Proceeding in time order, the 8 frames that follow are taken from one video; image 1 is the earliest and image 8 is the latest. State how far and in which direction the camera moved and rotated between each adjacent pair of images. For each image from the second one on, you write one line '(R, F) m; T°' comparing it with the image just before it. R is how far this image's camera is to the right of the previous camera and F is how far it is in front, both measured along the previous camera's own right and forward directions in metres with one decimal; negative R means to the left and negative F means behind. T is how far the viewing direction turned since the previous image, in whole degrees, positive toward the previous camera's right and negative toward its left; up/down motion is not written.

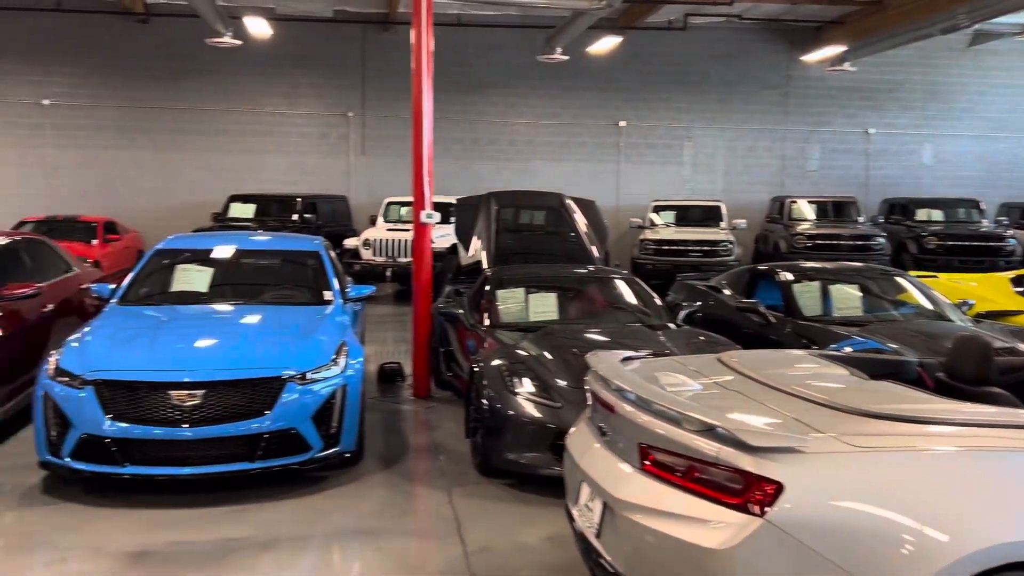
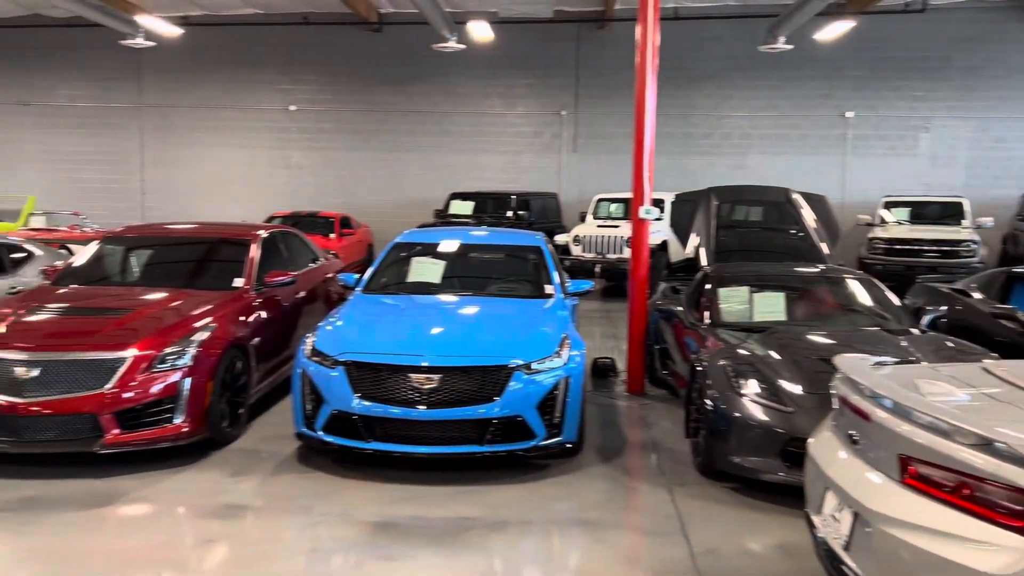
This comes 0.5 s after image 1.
(-0.1, 0.0) m; -14°
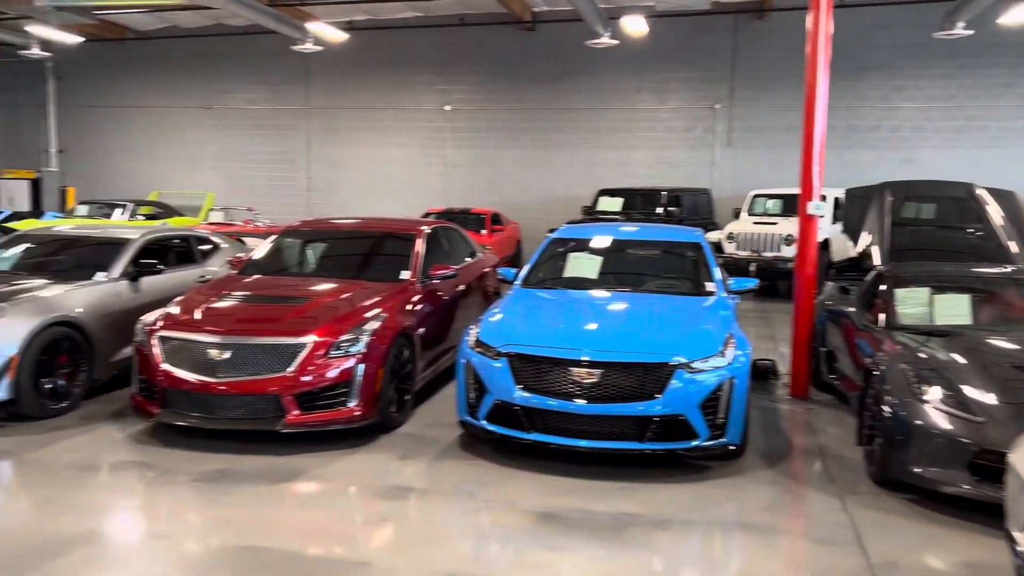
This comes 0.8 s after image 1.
(-0.1, 0.0) m; -10°
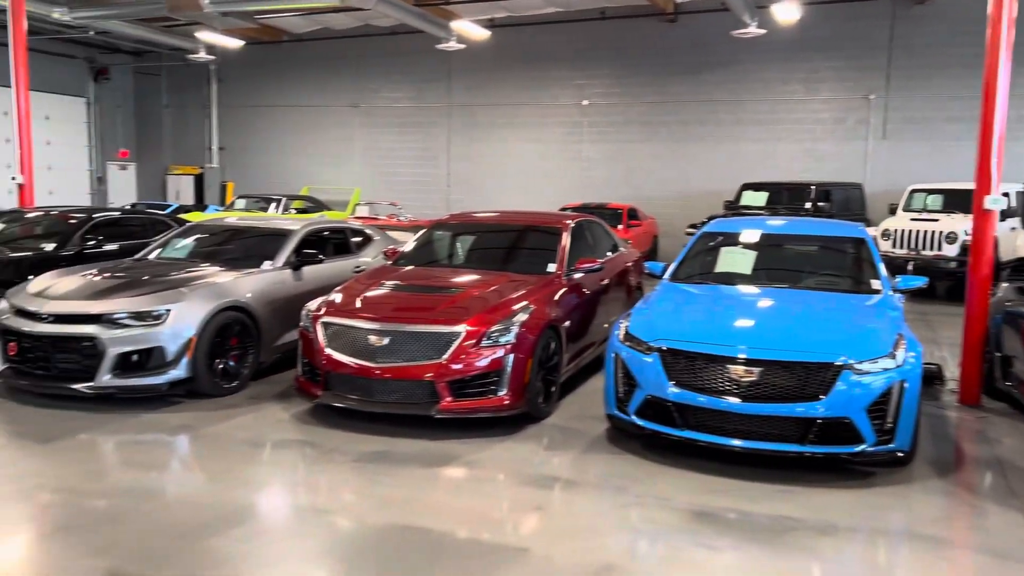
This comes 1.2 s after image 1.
(-0.1, 0.0) m; -9°
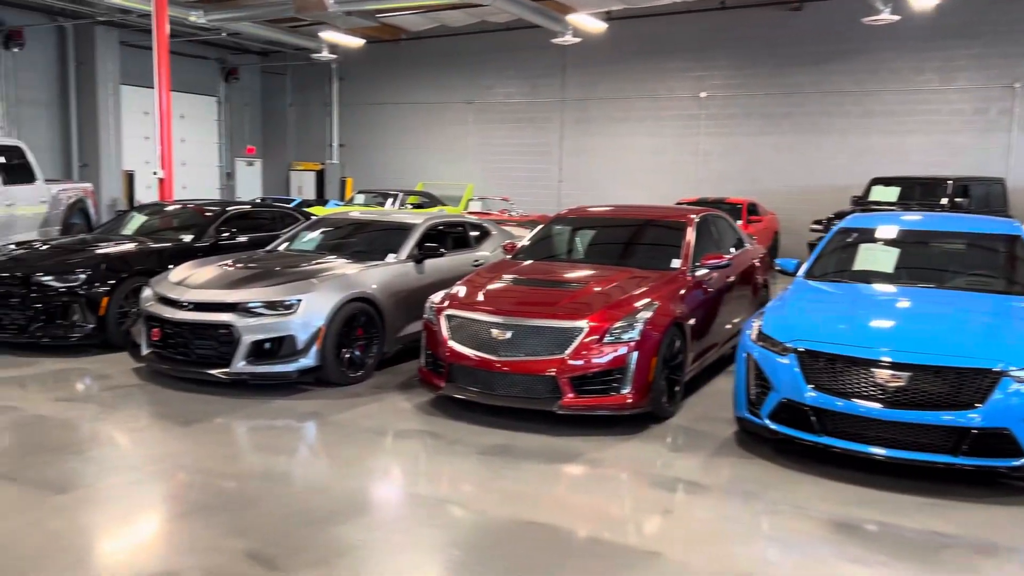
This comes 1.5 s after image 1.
(-0.1, +0.1) m; -7°
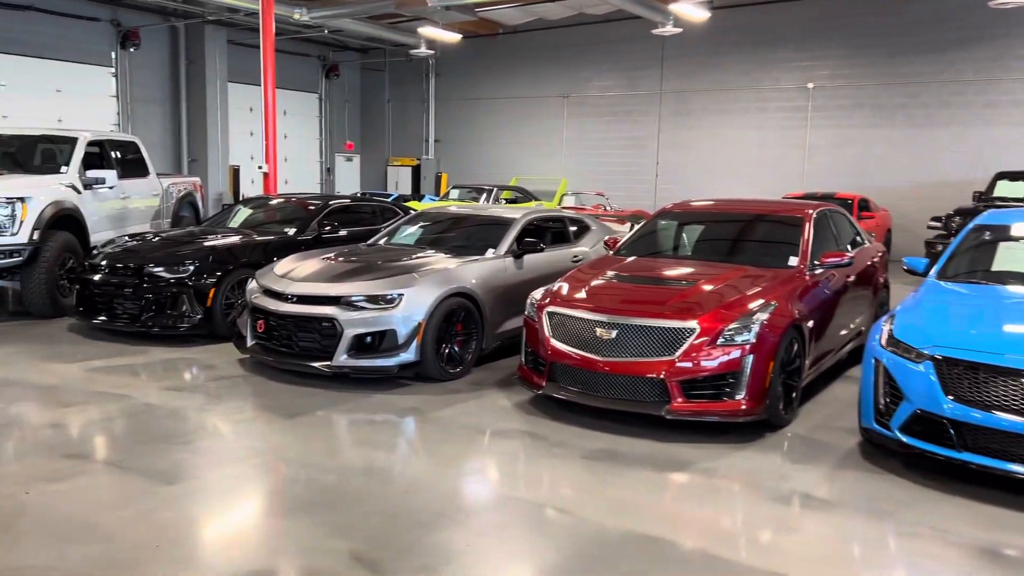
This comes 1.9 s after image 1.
(-0.1, +0.2) m; -6°
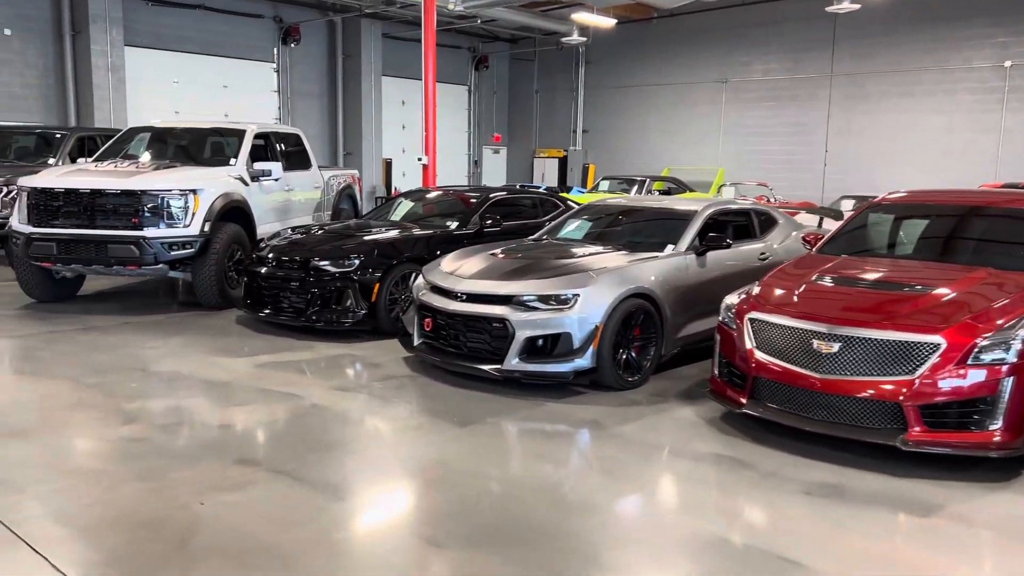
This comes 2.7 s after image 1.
(-0.3, +0.4) m; -9°
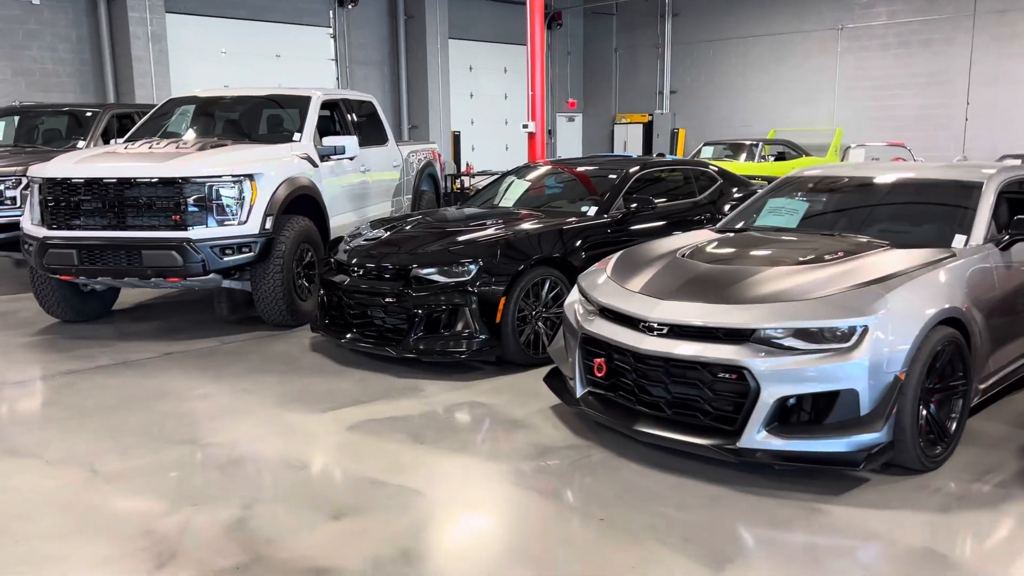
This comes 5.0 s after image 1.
(-0.6, +1.6) m; -3°
